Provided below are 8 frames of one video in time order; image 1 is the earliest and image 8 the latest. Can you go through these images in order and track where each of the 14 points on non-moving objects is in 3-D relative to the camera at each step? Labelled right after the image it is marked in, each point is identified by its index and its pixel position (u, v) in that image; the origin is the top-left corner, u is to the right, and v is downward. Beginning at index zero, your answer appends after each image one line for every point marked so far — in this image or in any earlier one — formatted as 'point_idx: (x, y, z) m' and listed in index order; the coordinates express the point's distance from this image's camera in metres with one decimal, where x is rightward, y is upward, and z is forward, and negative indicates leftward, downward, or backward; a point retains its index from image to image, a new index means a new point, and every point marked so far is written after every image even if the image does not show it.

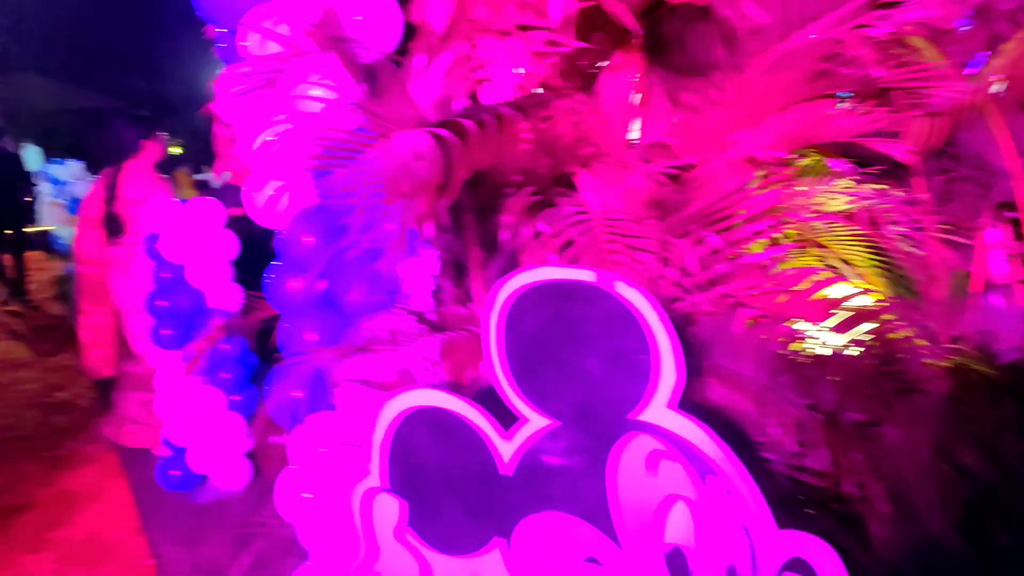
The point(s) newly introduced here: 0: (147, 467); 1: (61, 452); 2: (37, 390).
0: (-1.5, -0.7, +3.7) m
1: (-2.0, -0.7, +4.0) m
2: (-2.7, -0.6, +5.1) m
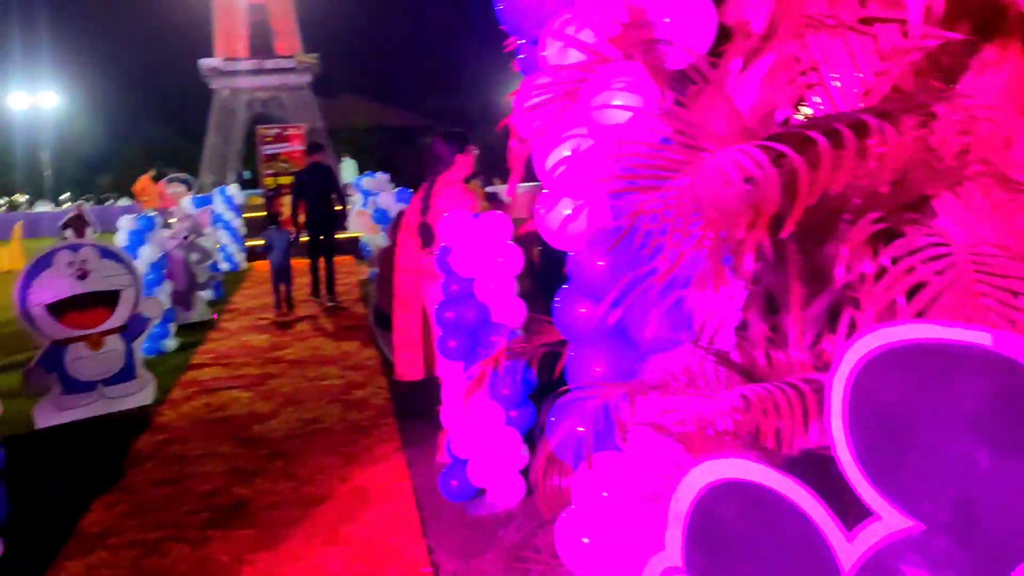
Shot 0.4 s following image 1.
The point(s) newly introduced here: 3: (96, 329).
0: (-0.3, -0.8, +3.8) m
1: (-0.7, -0.8, +4.2) m
2: (-1.1, -0.6, +5.5) m
3: (-2.4, -0.2, +5.1) m
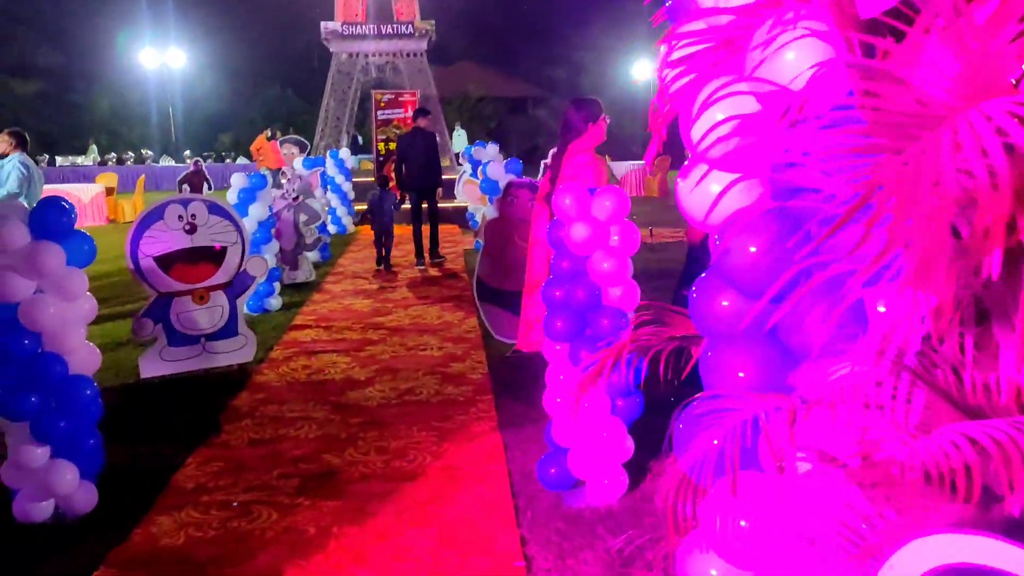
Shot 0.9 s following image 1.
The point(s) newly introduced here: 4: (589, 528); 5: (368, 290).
0: (+0.1, -0.7, +3.6) m
1: (-0.3, -0.6, +4.1) m
2: (-0.4, -0.4, +5.4) m
3: (-1.8, 0.0, +5.1) m
4: (+0.3, -0.8, +3.0) m
5: (-1.2, 0.0, +7.8) m
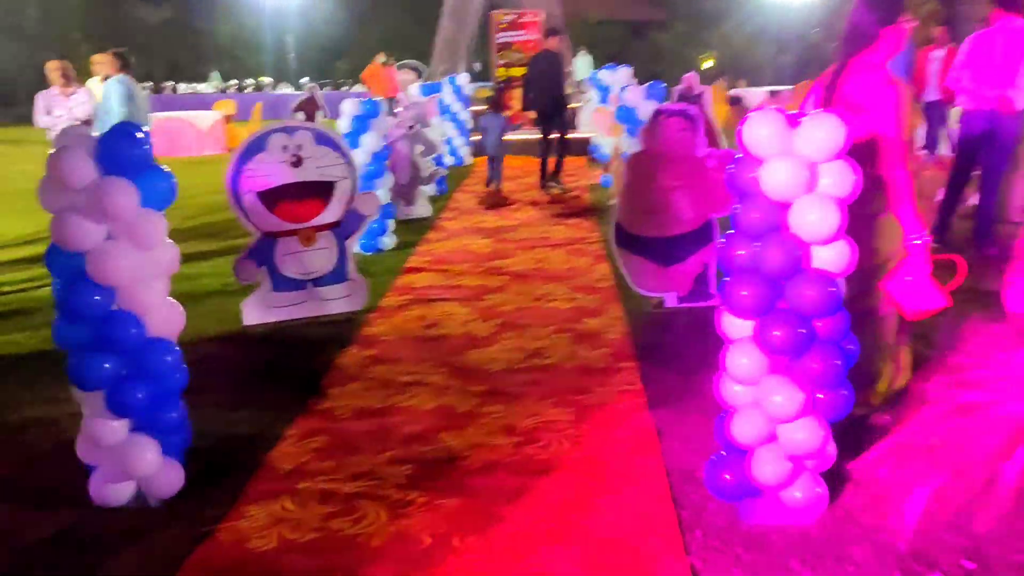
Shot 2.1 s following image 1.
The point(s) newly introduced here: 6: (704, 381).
0: (+0.6, -0.5, +3.0) m
1: (+0.3, -0.4, +3.5) m
2: (+0.3, -0.1, +4.7) m
3: (-1.0, +0.3, +4.6) m
4: (+0.7, -0.7, +2.3) m
5: (-0.2, +0.5, +7.1) m
6: (+0.8, -0.4, +3.6) m
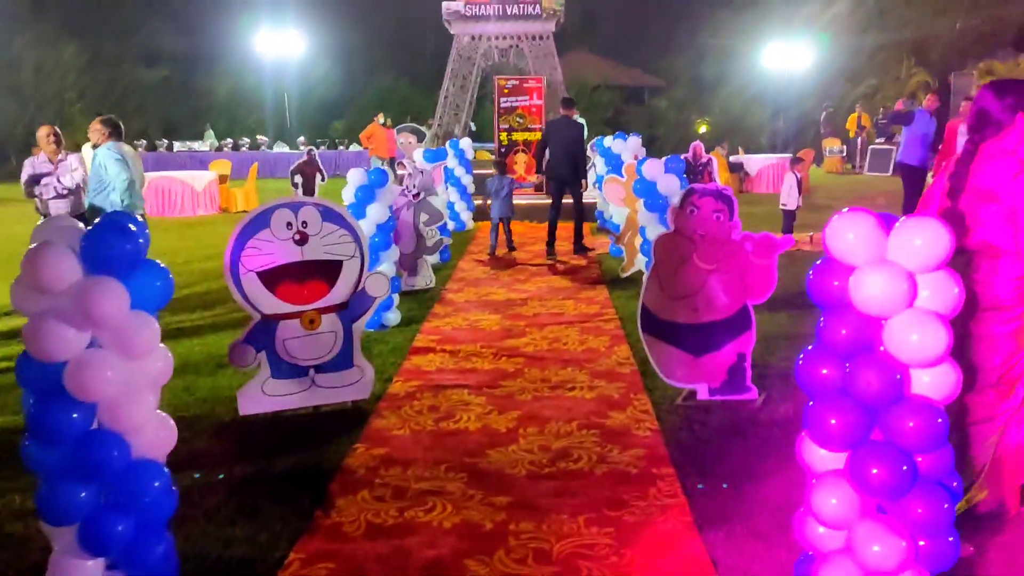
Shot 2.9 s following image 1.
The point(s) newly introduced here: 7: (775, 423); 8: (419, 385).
0: (+0.7, -0.8, +2.6) m
1: (+0.4, -0.8, +3.1) m
2: (+0.4, -0.6, +4.4) m
3: (-0.9, -0.1, +4.2) m
4: (+0.8, -1.0, +1.9) m
5: (-0.1, -0.1, +6.8) m
6: (+0.9, -0.7, +3.2) m
7: (+1.2, -0.6, +4.0) m
8: (-0.5, -0.5, +4.7) m
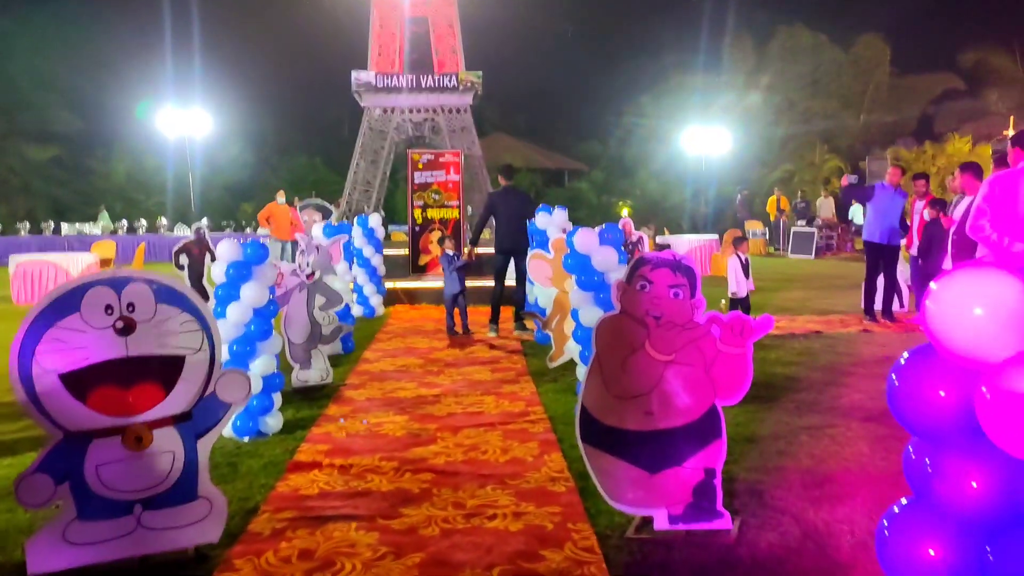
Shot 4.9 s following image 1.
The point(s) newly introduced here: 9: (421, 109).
0: (+0.5, -1.0, +1.6) m
1: (+0.1, -1.0, +2.0) m
2: (0.0, -0.9, +3.3) m
3: (-1.3, -0.4, +3.1) m
4: (+0.7, -1.1, +0.9) m
5: (-0.7, -0.7, +5.8) m
6: (+0.6, -1.0, +2.2) m
7: (+0.8, -0.9, +3.1) m
8: (-0.9, -0.9, +3.6) m
9: (-1.5, +2.9, +15.0) m
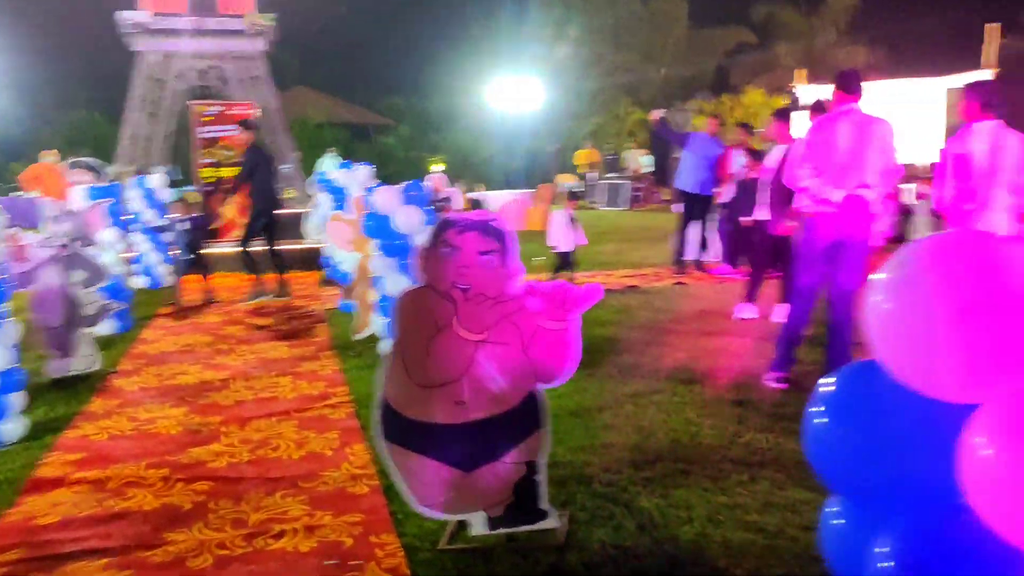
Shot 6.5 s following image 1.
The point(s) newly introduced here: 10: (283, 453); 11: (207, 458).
0: (+0.2, -1.0, +1.1) m
1: (-0.2, -1.0, +1.5) m
2: (-0.6, -0.8, +2.8) m
3: (-1.9, -0.4, +2.3) m
4: (+0.5, -1.1, +0.5) m
5: (-1.8, -0.6, +5.0) m
6: (+0.2, -0.9, +1.8) m
7: (+0.2, -0.8, +2.7) m
8: (-1.6, -0.9, +2.8) m
9: (-4.6, +3.5, +13.7) m
10: (-1.0, -0.7, +3.8) m
11: (-1.3, -0.7, +3.8) m
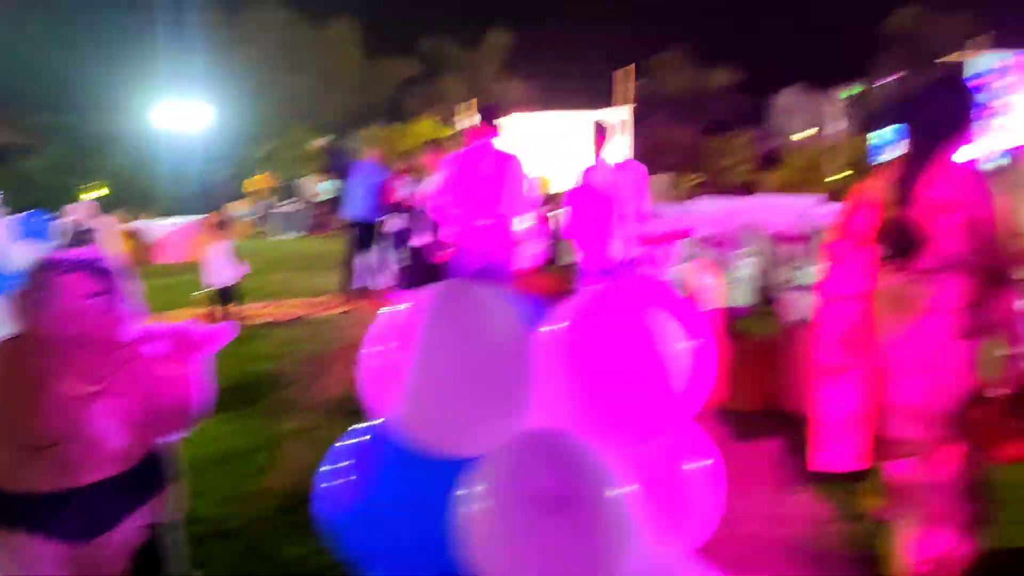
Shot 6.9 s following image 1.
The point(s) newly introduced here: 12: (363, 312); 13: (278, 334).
0: (-0.3, -1.1, +1.0) m
1: (-0.8, -1.1, +1.2) m
2: (-1.6, -1.0, +2.3) m
3: (-2.7, -0.6, +1.4) m
4: (+0.2, -1.1, +0.5) m
5: (-3.5, -0.8, +4.0) m
6: (-0.5, -1.0, +1.6) m
7: (-0.8, -0.9, +2.5) m
8: (-2.5, -1.0, +2.0) m
9: (-9.2, +2.8, +11.3) m
10: (-2.3, -0.9, +3.2) m
11: (-2.6, -0.9, +3.0) m
12: (-1.2, -0.2, +7.4) m
13: (-1.7, -0.3, +6.7) m
